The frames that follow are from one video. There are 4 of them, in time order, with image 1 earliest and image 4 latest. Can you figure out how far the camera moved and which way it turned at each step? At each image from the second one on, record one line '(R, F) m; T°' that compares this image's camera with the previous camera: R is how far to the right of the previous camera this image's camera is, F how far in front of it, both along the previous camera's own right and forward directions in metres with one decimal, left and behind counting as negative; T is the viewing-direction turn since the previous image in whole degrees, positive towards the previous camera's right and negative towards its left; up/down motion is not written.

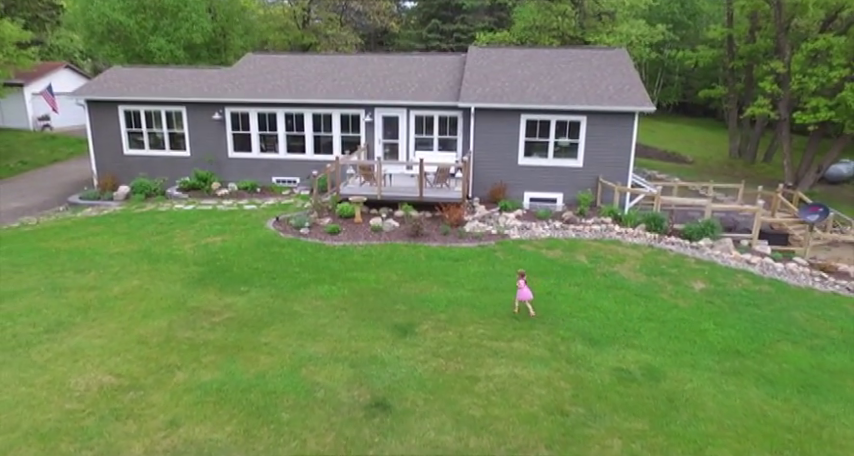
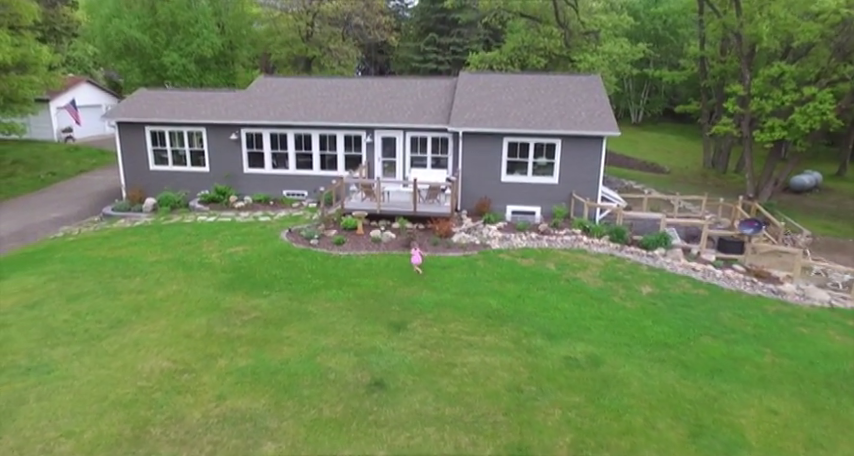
(+0.2, -2.0) m; 0°
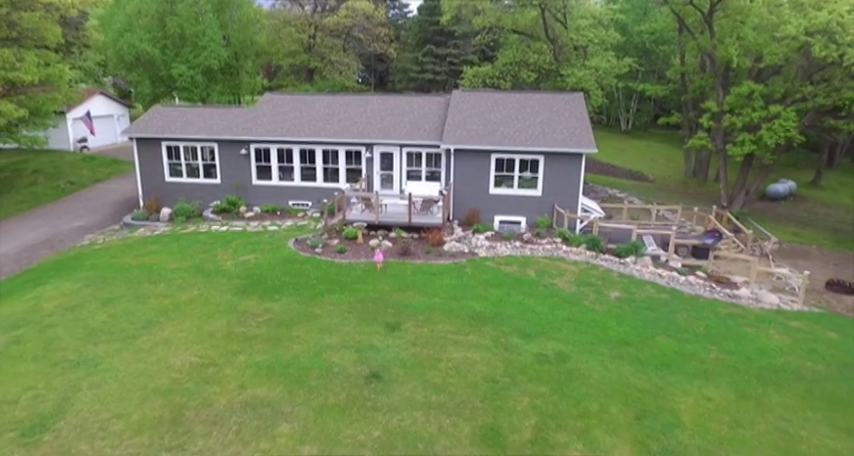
(+0.2, -1.5) m; 0°
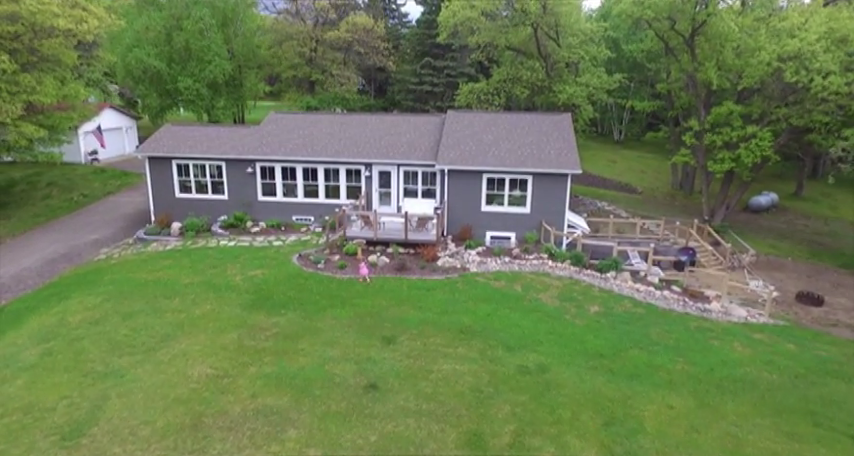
(+0.2, -1.2) m; 0°
